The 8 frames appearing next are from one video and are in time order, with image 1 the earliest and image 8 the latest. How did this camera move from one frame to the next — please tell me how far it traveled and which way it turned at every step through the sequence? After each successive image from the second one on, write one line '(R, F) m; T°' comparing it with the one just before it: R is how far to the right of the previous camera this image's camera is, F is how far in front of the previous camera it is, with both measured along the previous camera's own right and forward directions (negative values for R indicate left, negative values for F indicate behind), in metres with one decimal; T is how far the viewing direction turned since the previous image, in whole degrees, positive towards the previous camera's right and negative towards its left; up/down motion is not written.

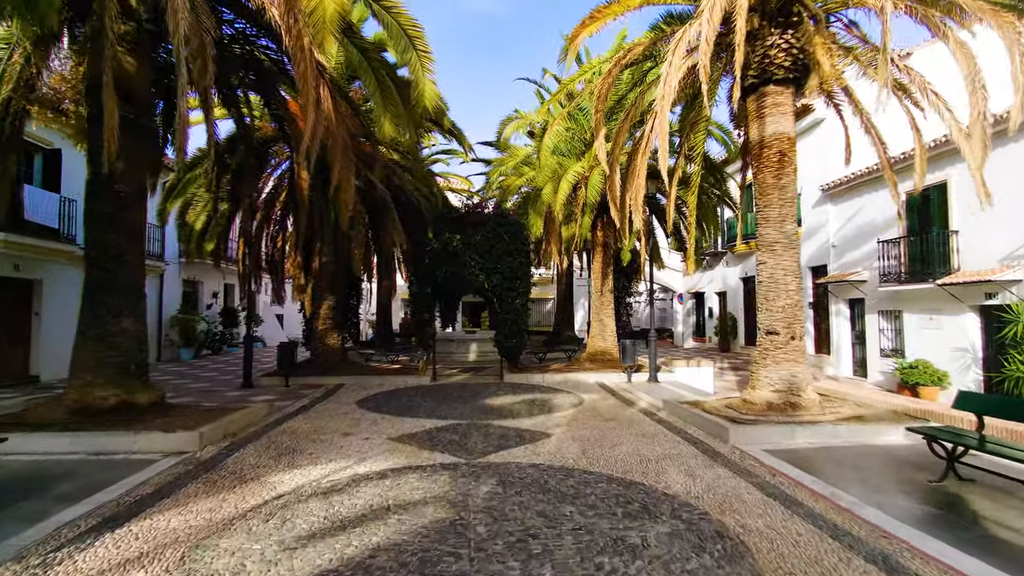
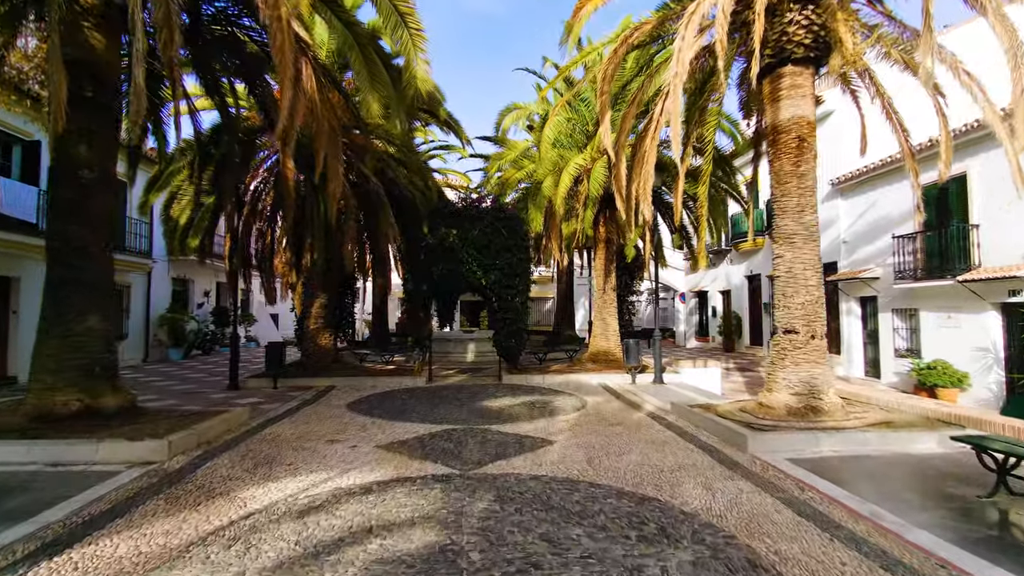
(0.0, +0.5) m; 0°
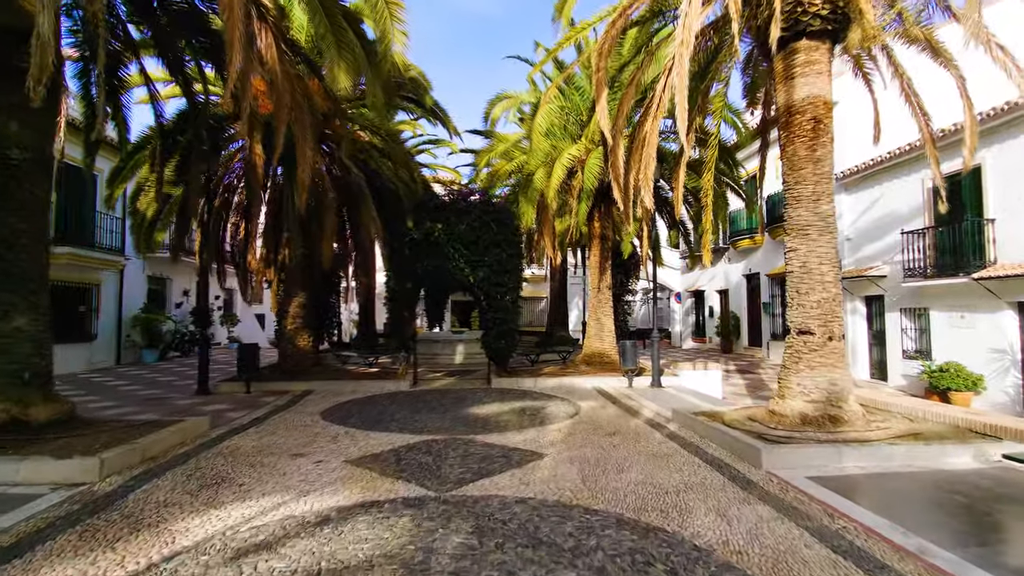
(+0.1, +0.7) m; +1°
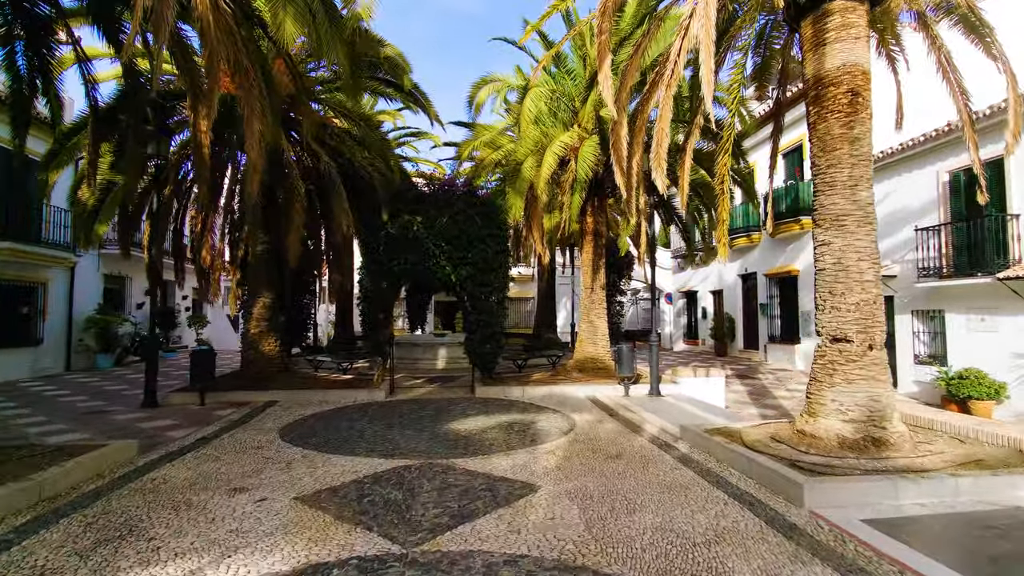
(0.0, +1.0) m; +2°
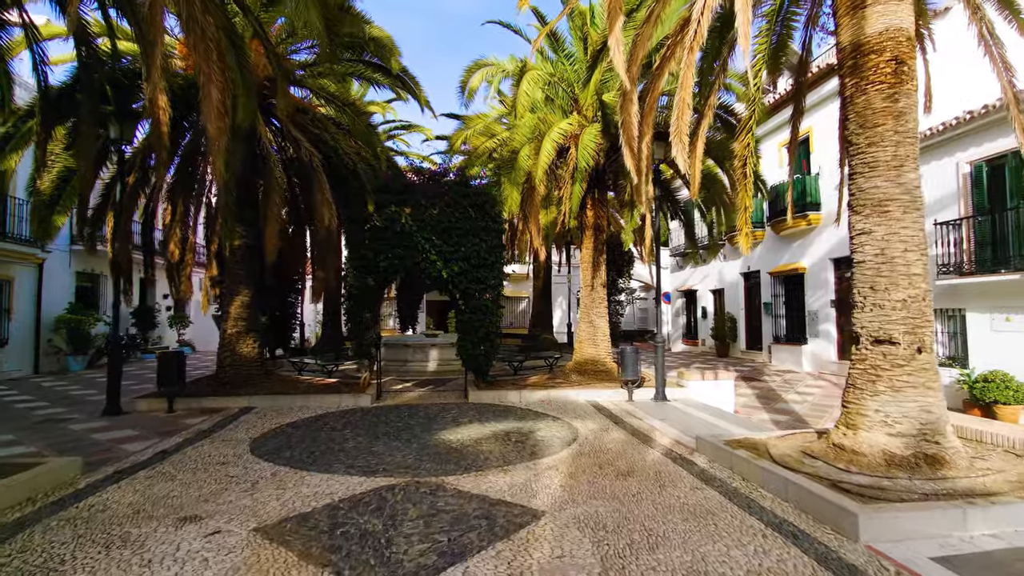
(0.0, +0.7) m; +1°
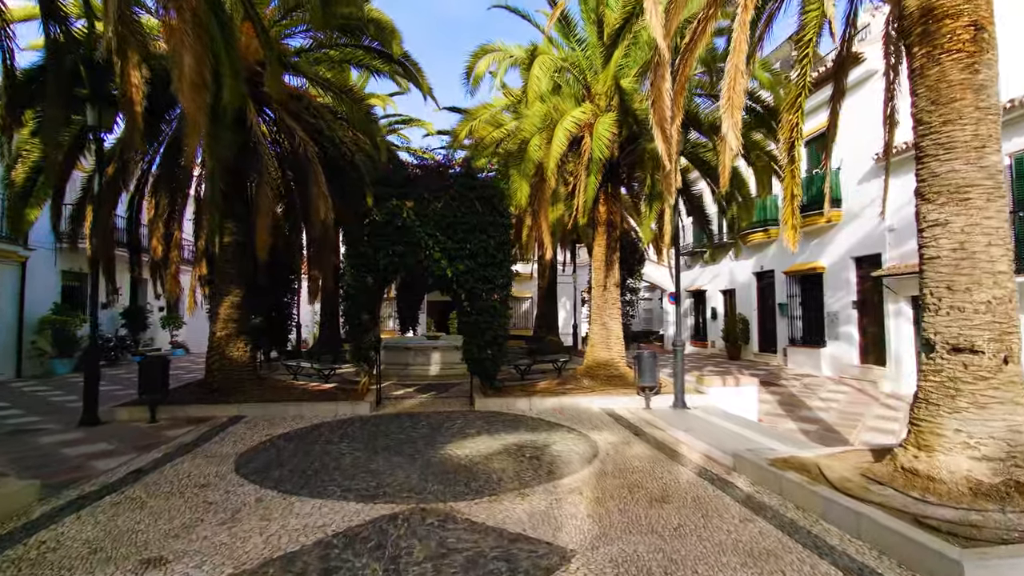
(-0.2, +0.7) m; 0°
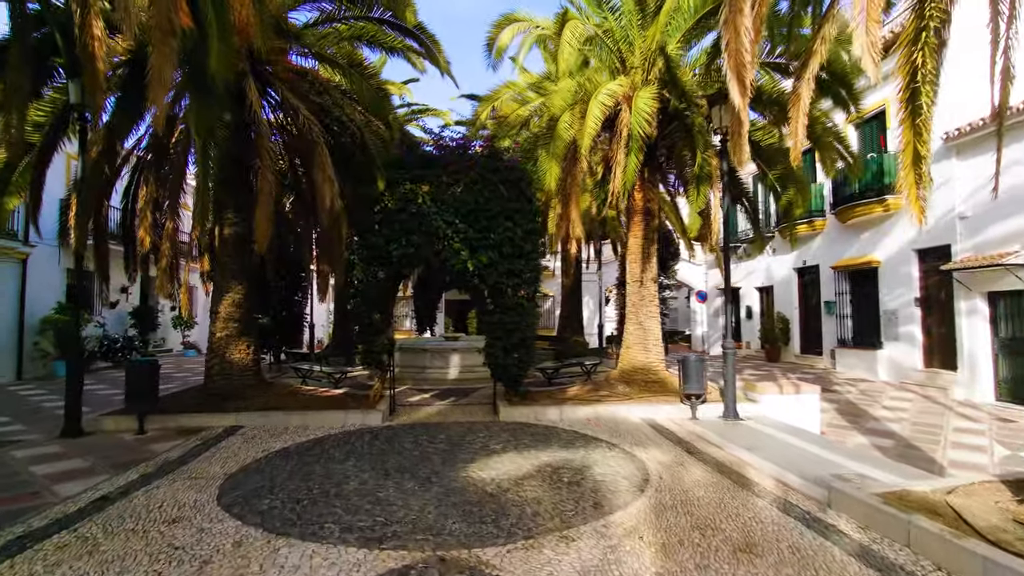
(-0.2, +1.0) m; -2°
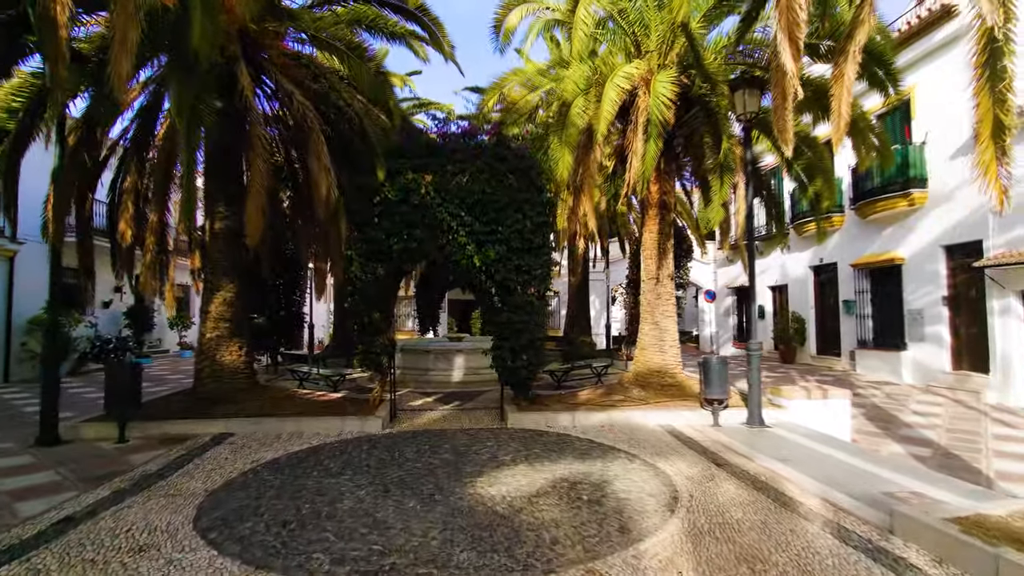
(-0.1, +0.6) m; 0°
